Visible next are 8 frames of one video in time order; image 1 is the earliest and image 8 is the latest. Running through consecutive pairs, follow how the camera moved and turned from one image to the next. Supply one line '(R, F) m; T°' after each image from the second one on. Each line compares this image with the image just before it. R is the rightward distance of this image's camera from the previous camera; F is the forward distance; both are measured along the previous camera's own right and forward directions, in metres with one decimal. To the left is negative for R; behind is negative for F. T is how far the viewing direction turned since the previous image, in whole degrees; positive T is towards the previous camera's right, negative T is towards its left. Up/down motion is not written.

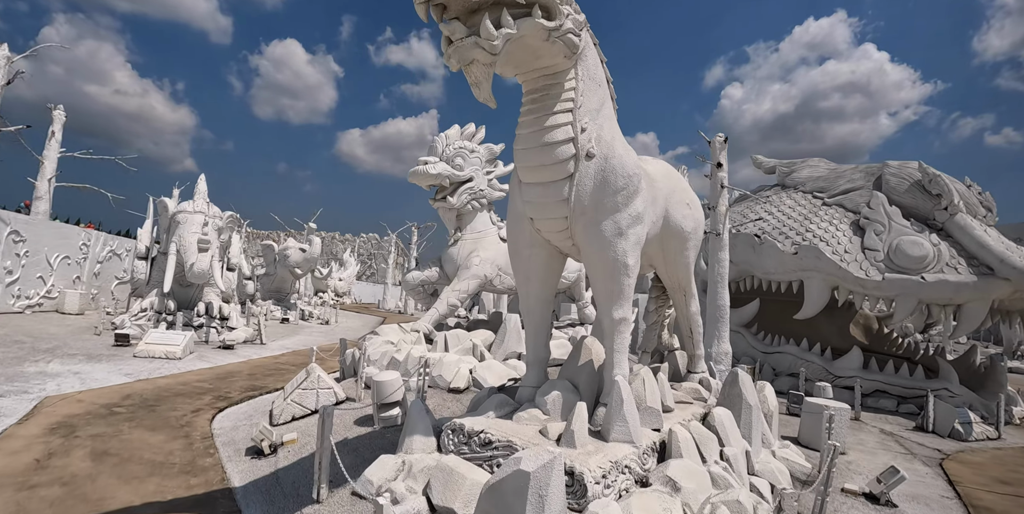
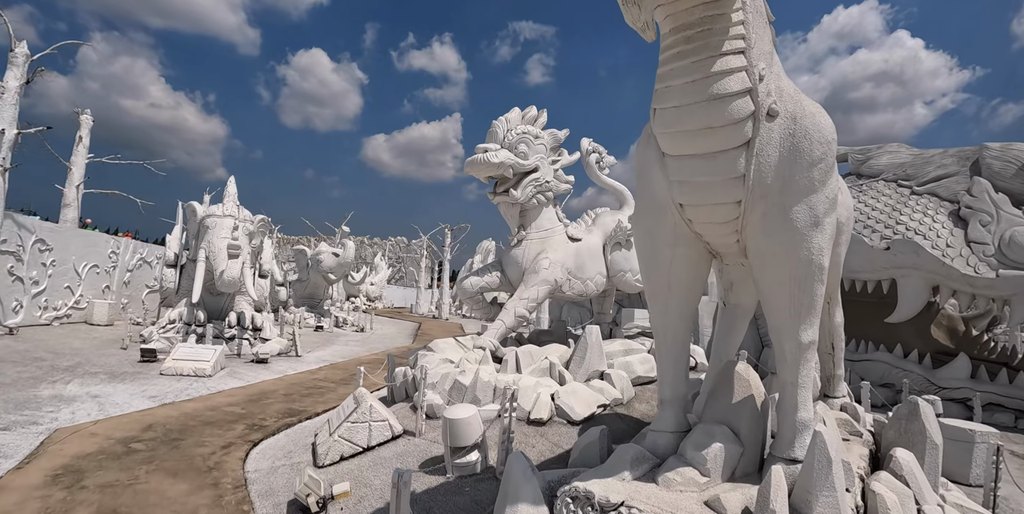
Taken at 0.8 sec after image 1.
(-0.6, +0.9) m; -3°
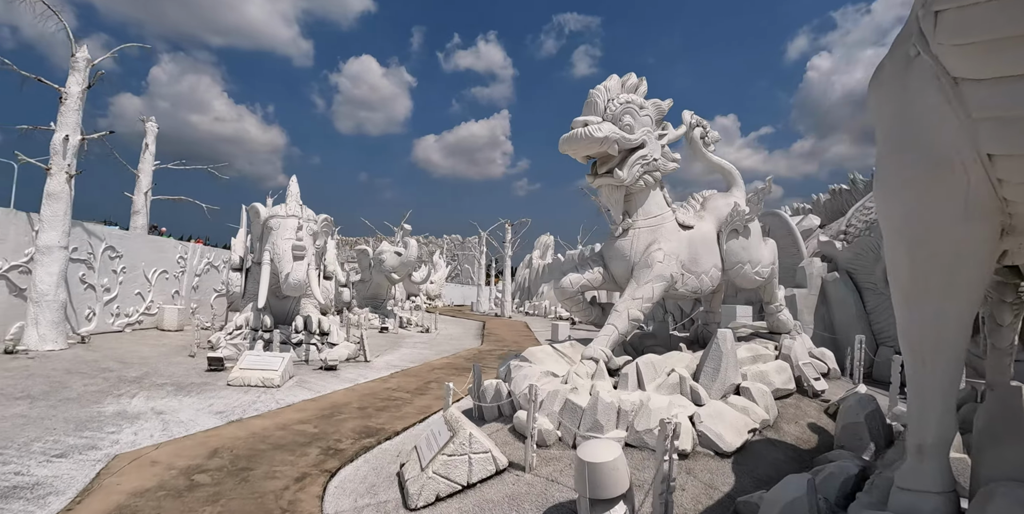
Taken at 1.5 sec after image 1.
(-0.6, +0.8) m; -6°
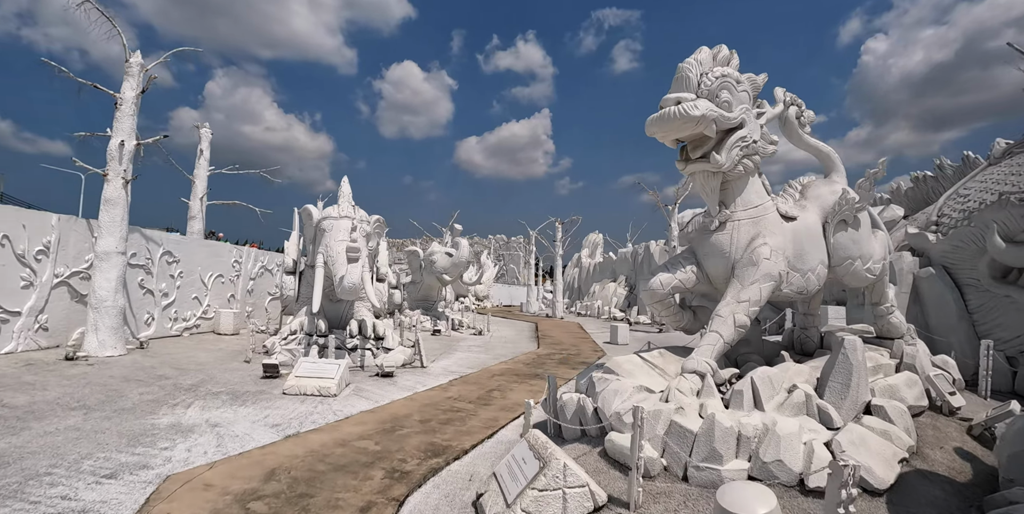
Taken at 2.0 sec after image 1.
(-0.3, +0.5) m; -5°
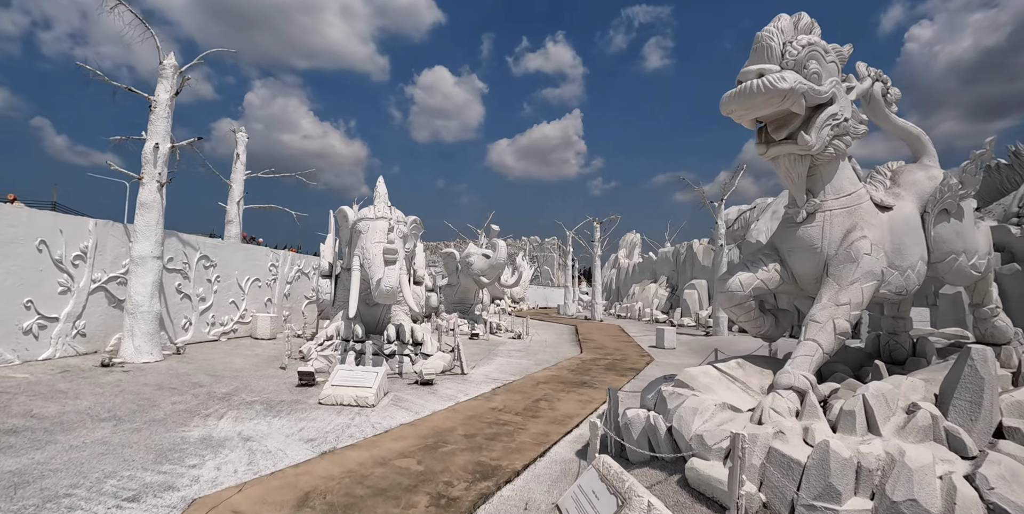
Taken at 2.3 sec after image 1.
(-0.2, +0.4) m; -4°
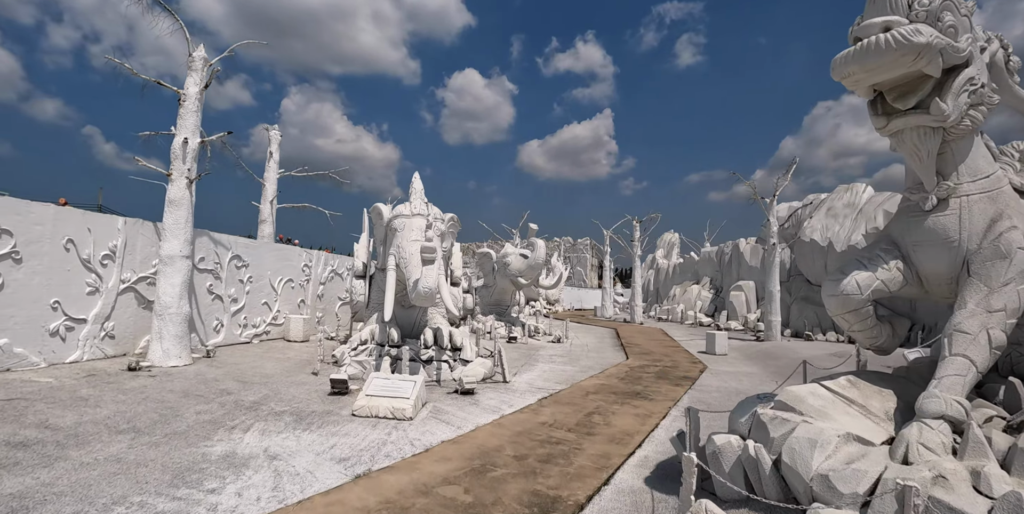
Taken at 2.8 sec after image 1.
(-0.2, +0.5) m; -3°
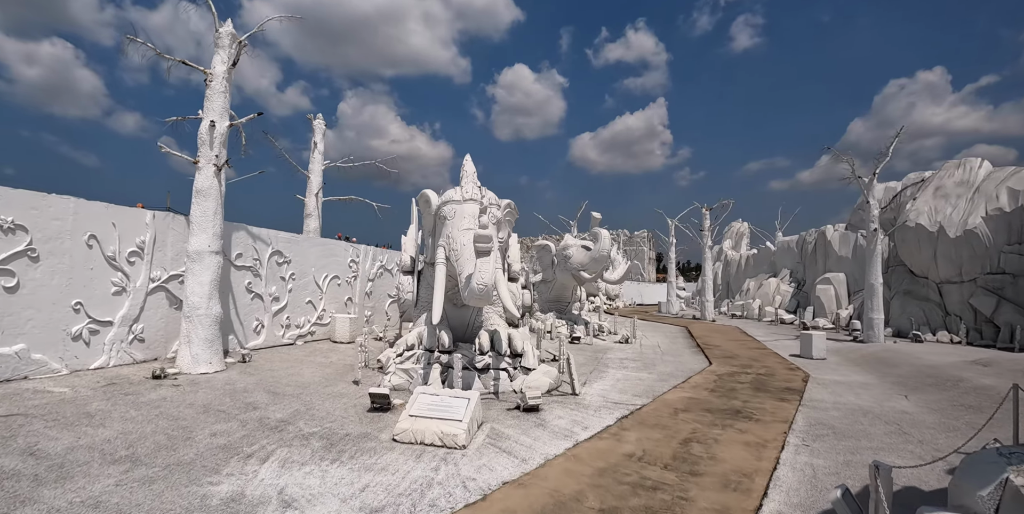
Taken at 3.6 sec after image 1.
(-0.2, +0.9) m; -6°
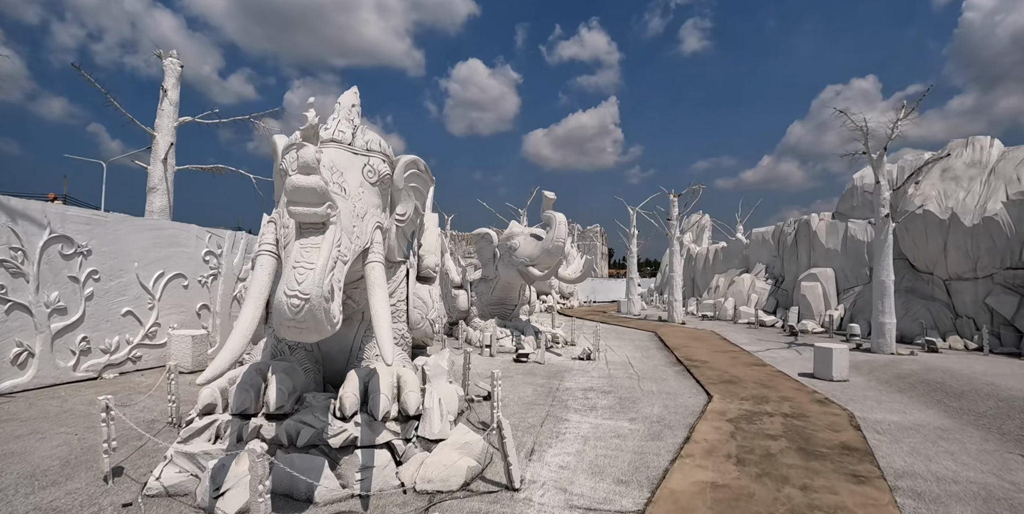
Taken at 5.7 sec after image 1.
(+0.4, +2.3) m; +6°
